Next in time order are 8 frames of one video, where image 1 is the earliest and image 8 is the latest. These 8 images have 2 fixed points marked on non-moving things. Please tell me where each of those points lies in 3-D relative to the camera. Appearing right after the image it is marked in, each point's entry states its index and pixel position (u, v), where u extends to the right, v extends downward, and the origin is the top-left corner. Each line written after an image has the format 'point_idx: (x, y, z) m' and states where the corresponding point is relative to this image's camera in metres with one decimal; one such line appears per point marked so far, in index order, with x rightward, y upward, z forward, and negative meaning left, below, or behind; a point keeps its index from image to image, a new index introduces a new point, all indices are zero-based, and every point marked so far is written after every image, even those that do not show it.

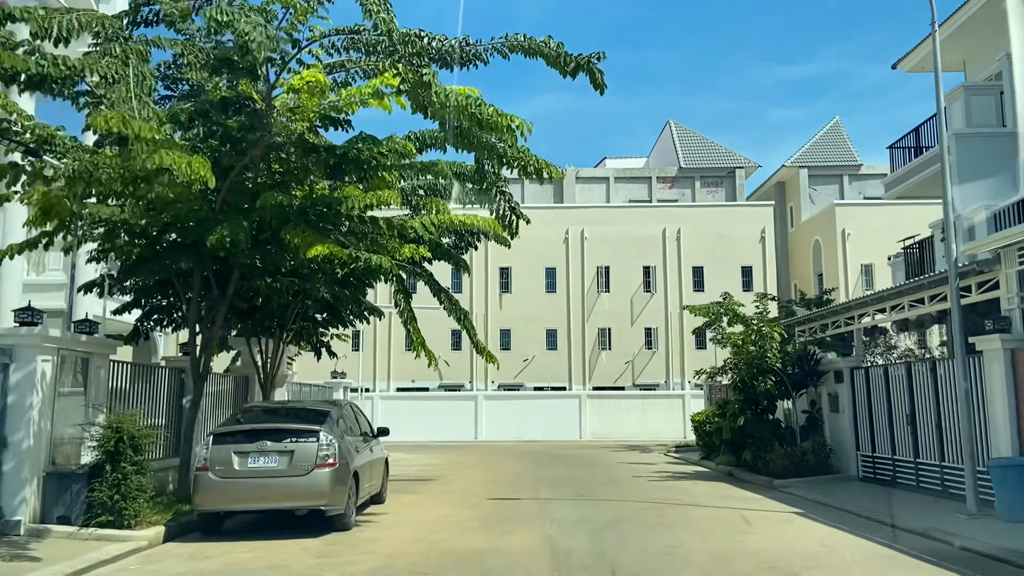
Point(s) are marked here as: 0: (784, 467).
0: (+6.4, -4.2, +19.0) m
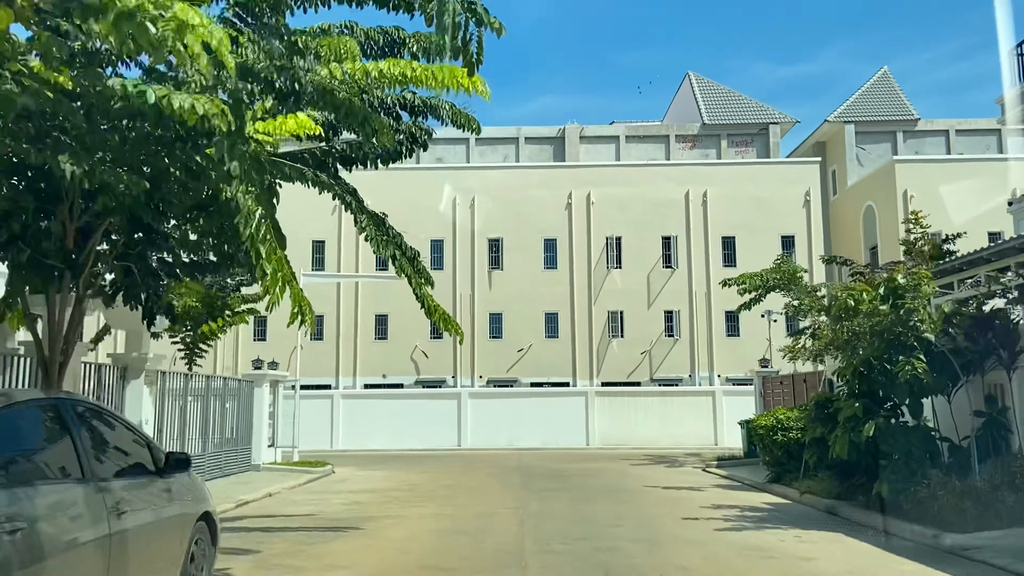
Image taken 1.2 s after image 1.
0: (+5.9, -3.0, +10.7) m
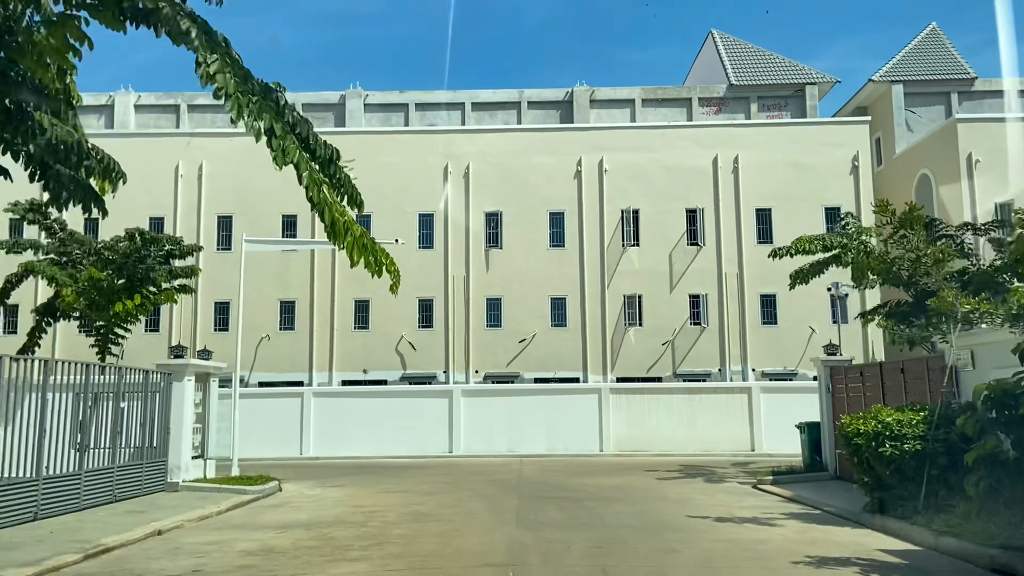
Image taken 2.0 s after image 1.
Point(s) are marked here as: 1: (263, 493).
0: (+5.7, -2.2, +5.4) m
1: (-5.4, -4.5, +17.6) m
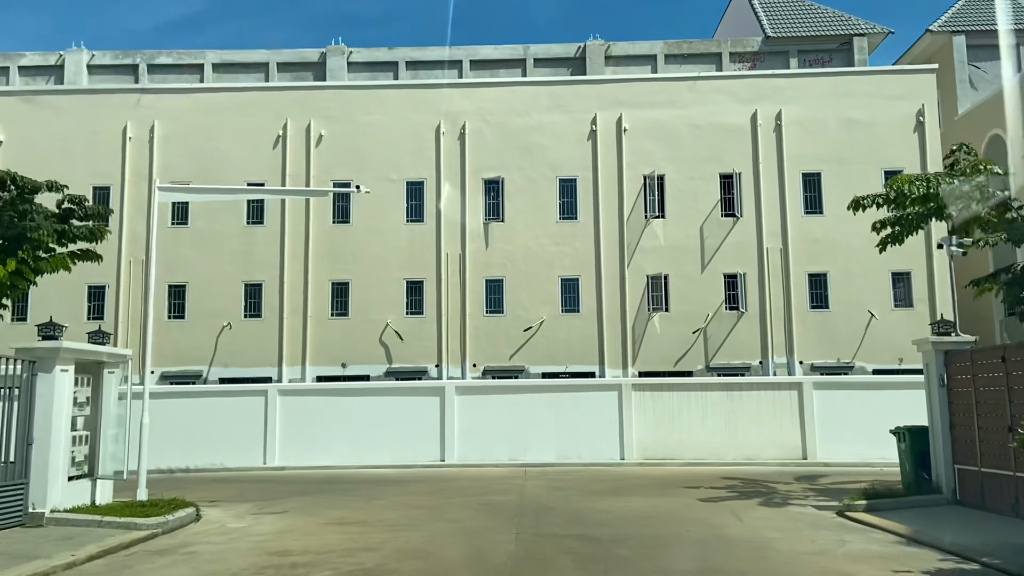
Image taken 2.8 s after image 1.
0: (+5.5, -1.4, +0.4) m
1: (-5.5, -3.8, +12.7) m
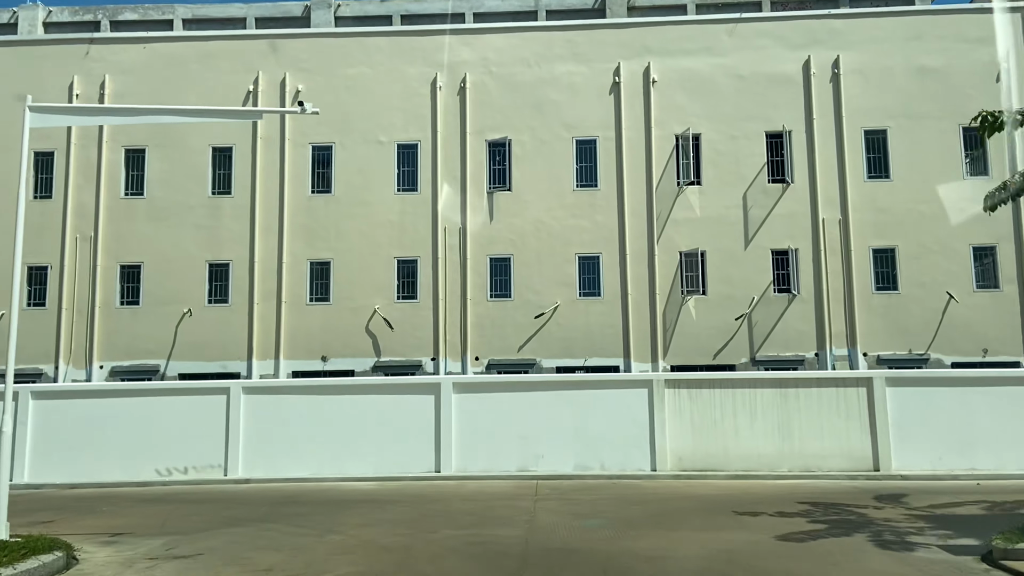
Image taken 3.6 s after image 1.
0: (+5.3, -0.8, -4.0) m
1: (-5.4, -3.1, +8.6) m
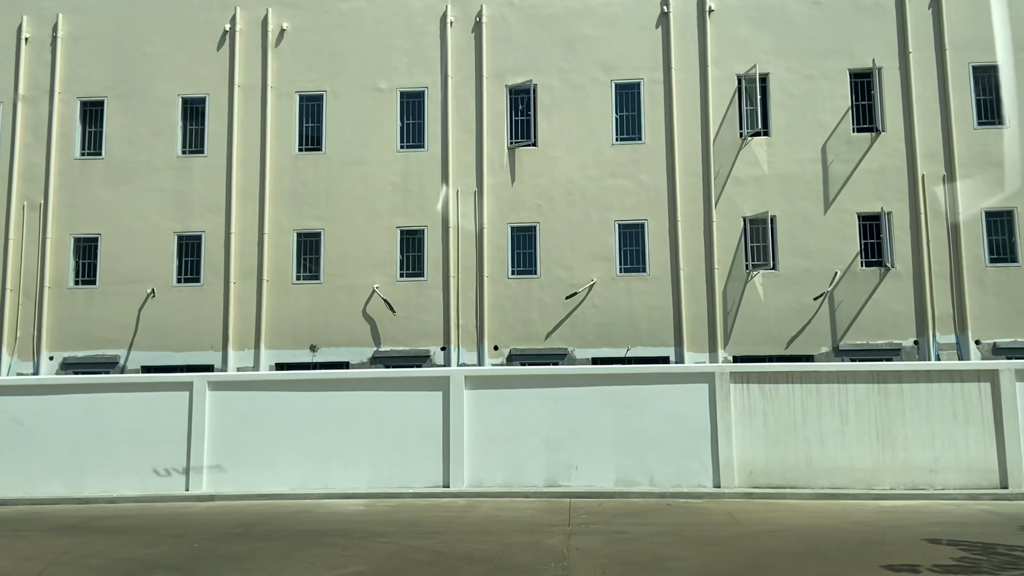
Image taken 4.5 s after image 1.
0: (+5.0, -0.2, -8.4) m
1: (-5.3, -2.5, +4.5) m
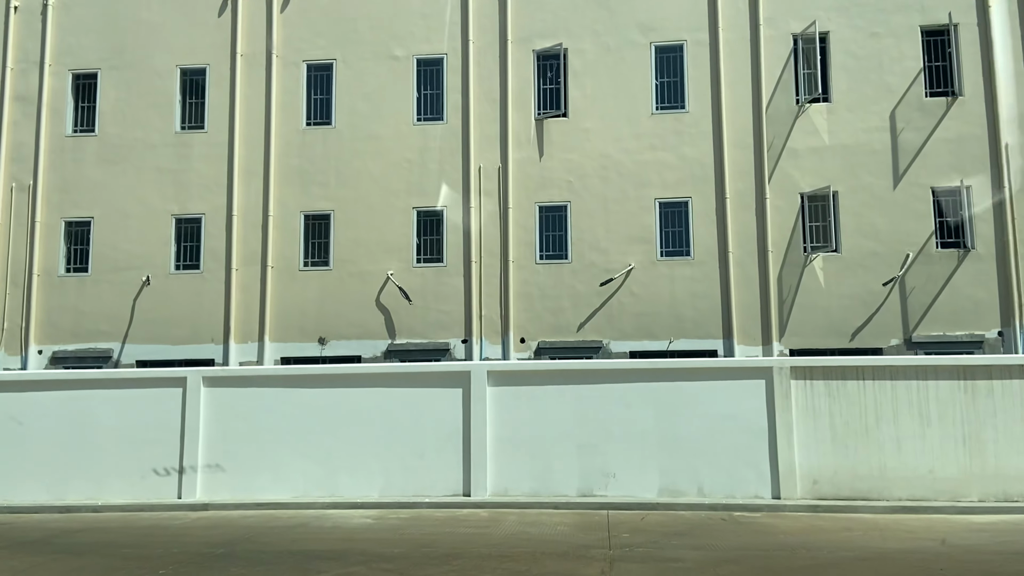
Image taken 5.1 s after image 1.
0: (+4.7, +0.2, -10.6) m
1: (-5.2, -2.2, +2.7) m
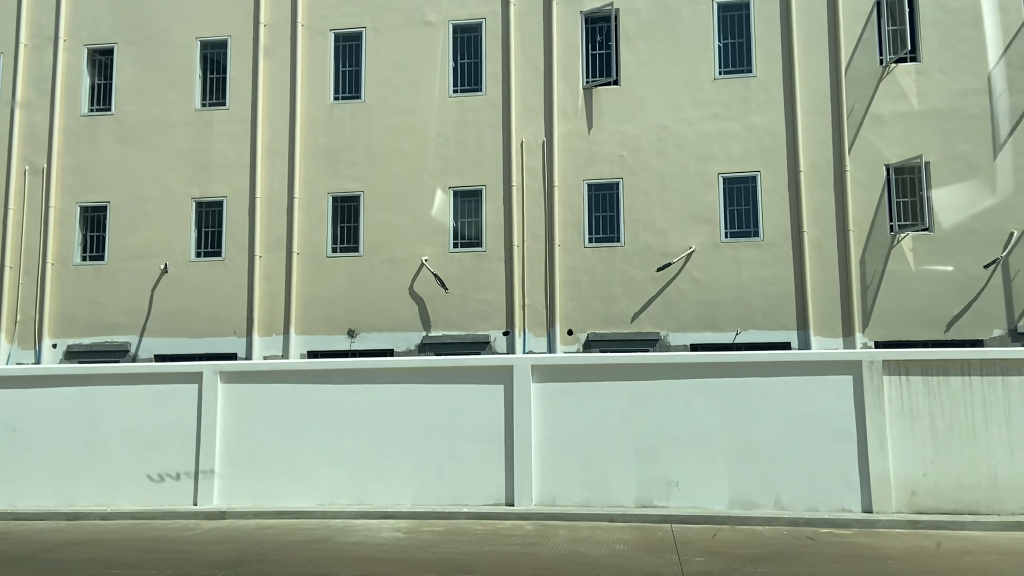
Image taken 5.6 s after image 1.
0: (+4.2, +0.4, -12.5) m
1: (-5.0, -2.0, +1.3) m
